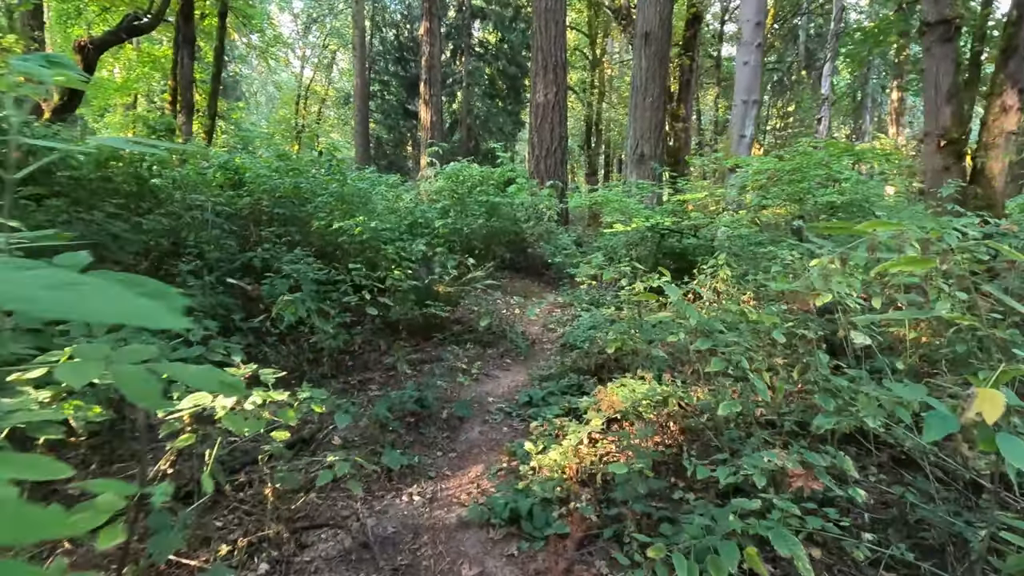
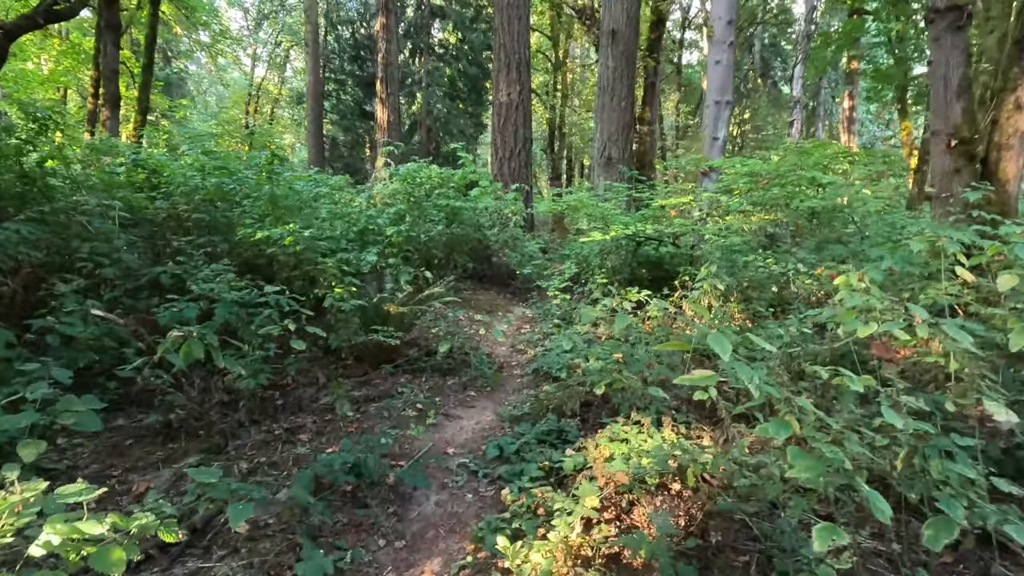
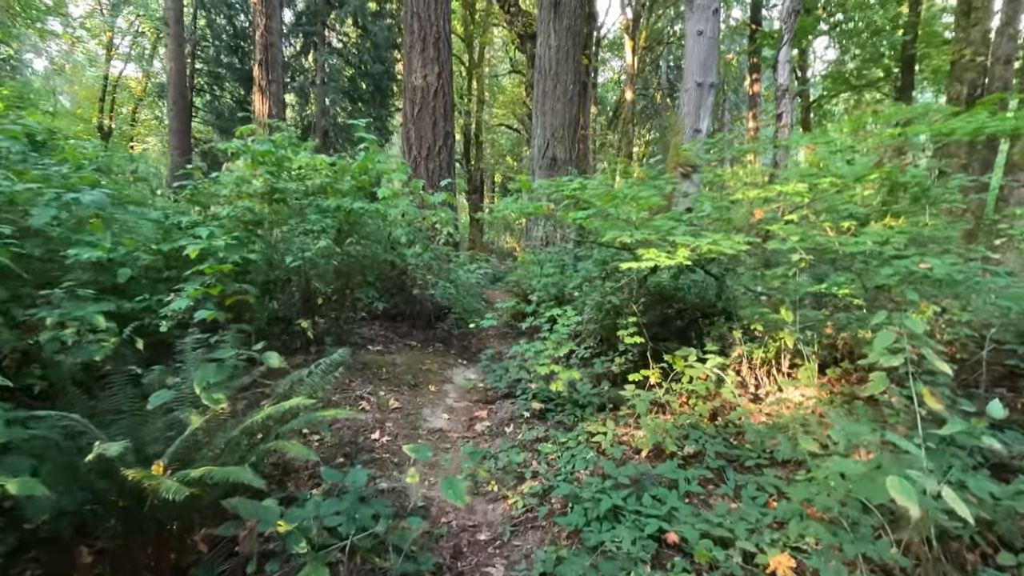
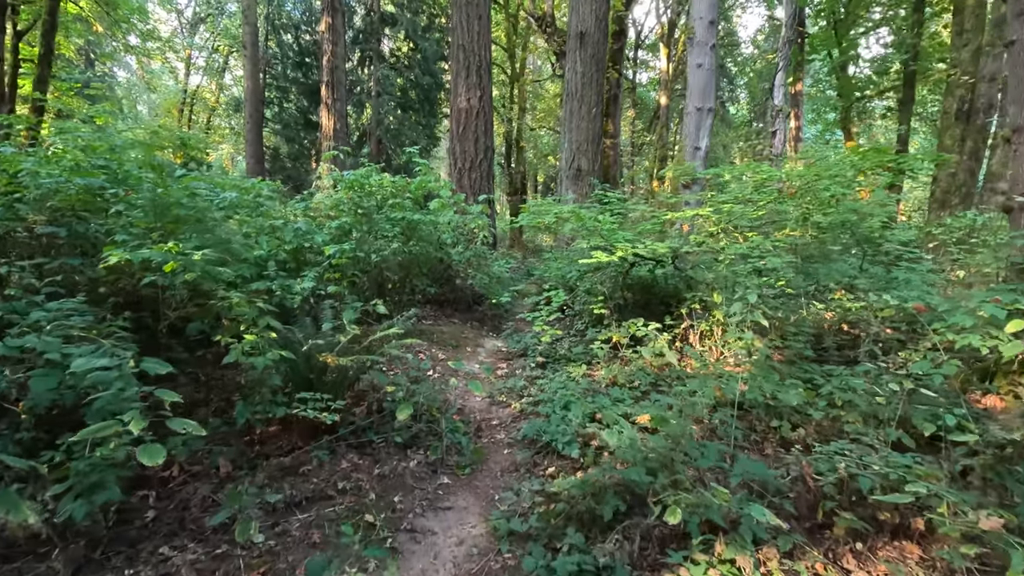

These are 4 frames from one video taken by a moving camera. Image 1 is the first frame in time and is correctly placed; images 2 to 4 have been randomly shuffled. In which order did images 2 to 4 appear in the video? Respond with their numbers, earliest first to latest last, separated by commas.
2, 4, 3
